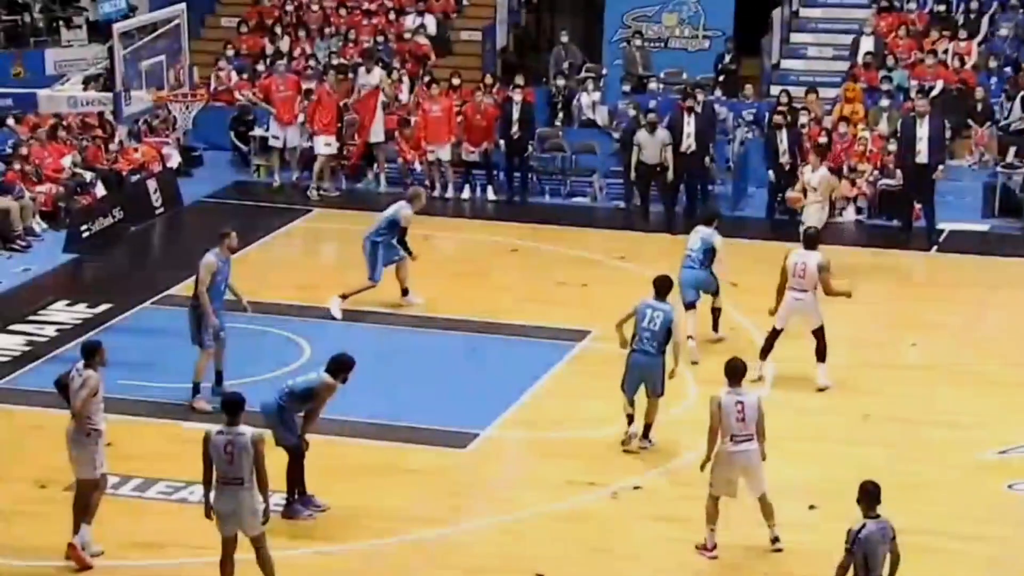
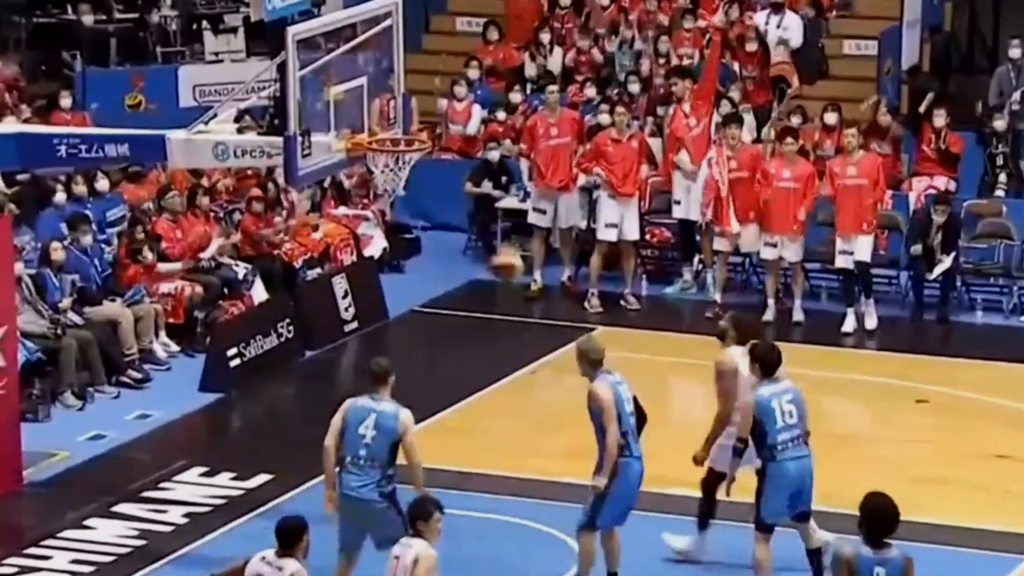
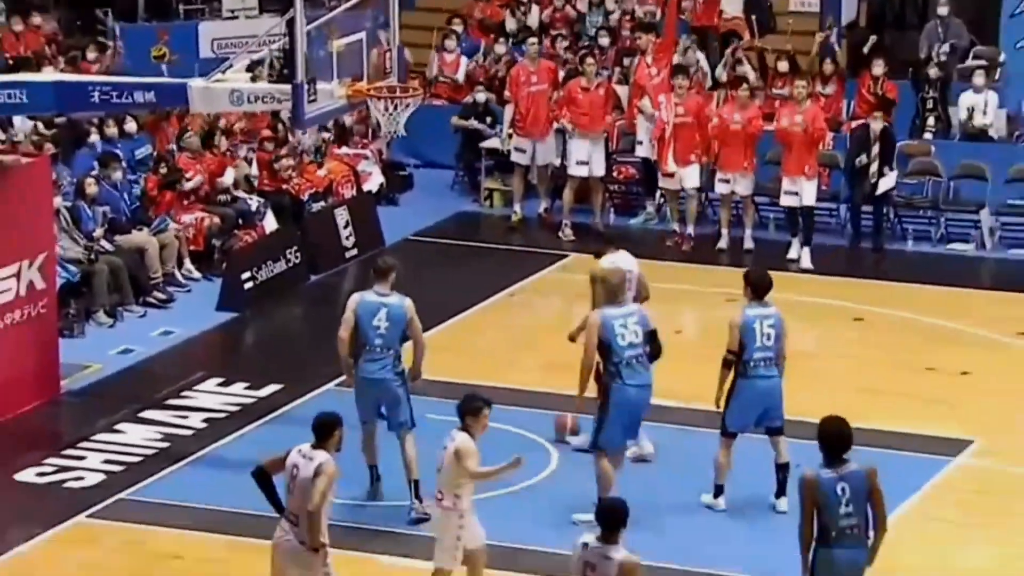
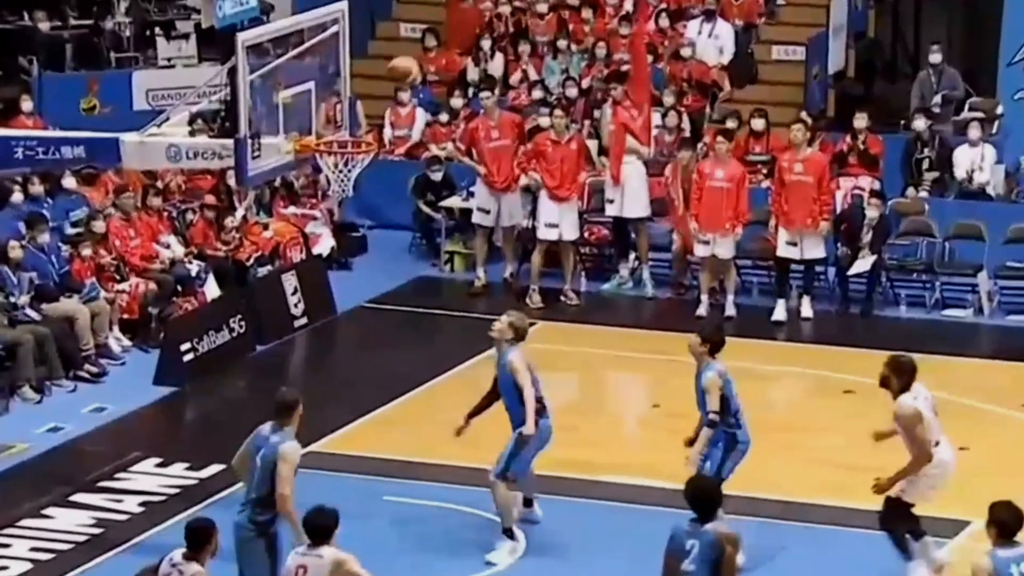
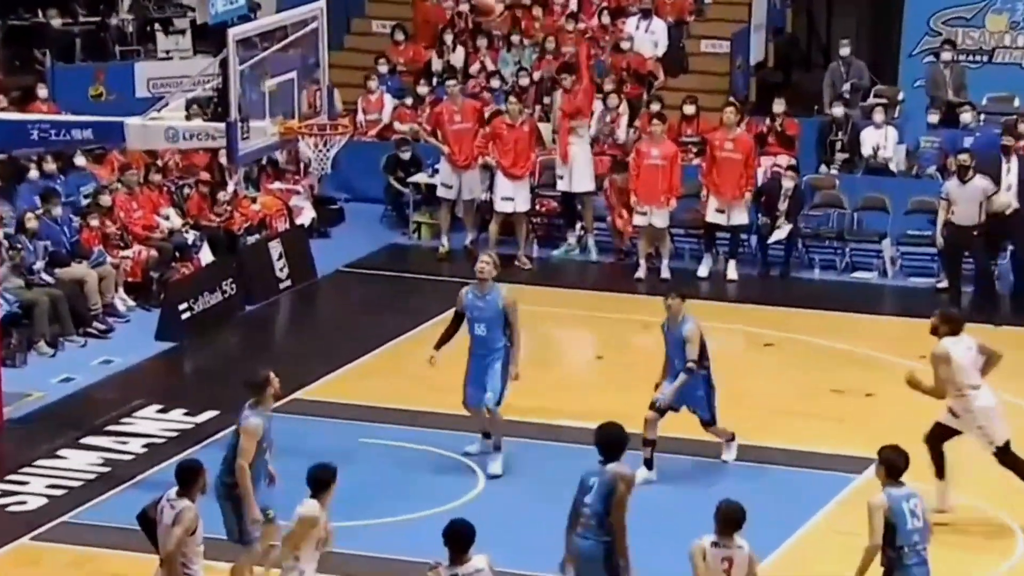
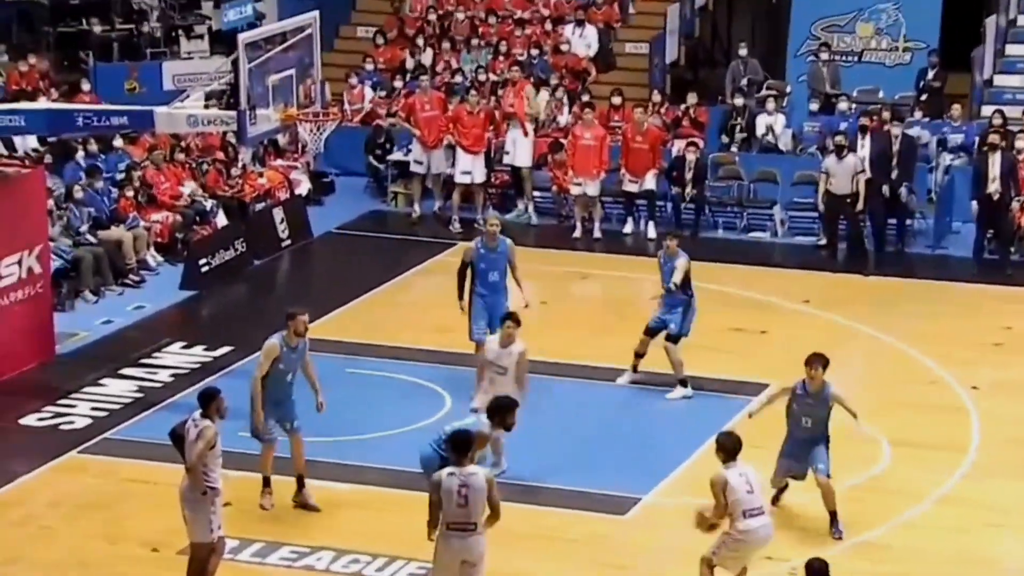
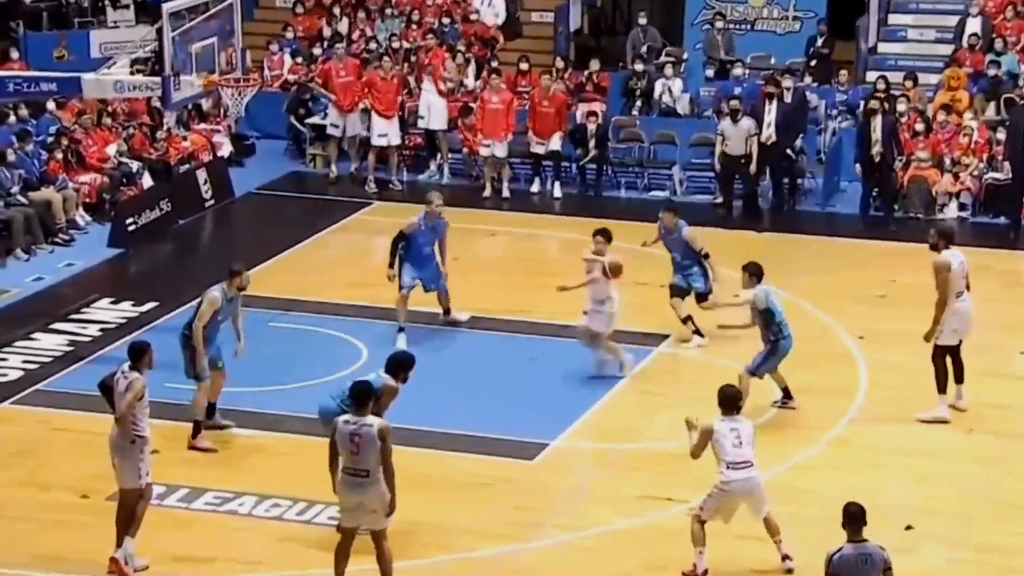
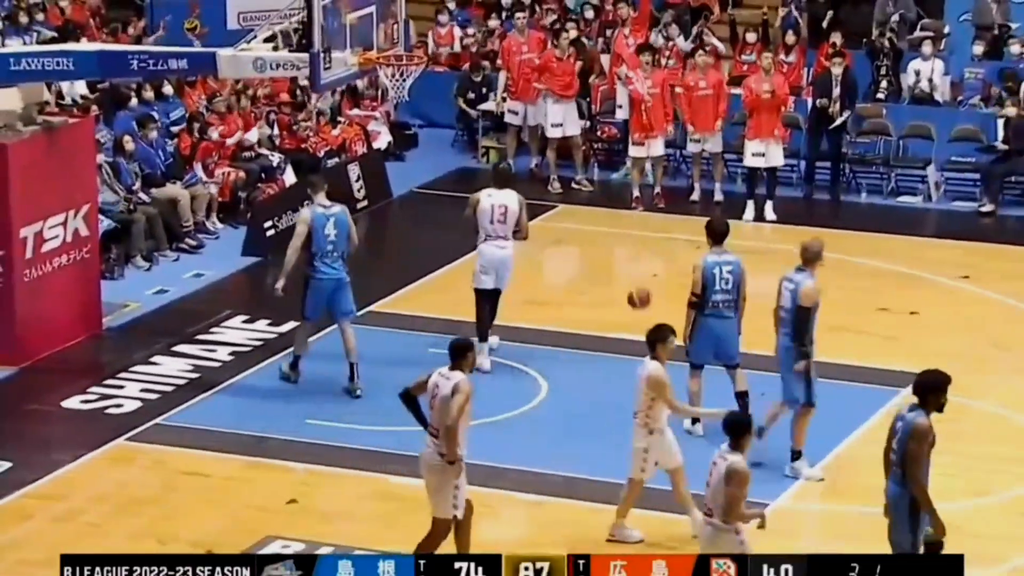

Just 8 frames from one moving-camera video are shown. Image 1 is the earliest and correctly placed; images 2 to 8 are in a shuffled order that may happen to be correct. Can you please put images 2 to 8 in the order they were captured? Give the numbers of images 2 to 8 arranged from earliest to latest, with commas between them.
7, 6, 5, 4, 2, 3, 8
